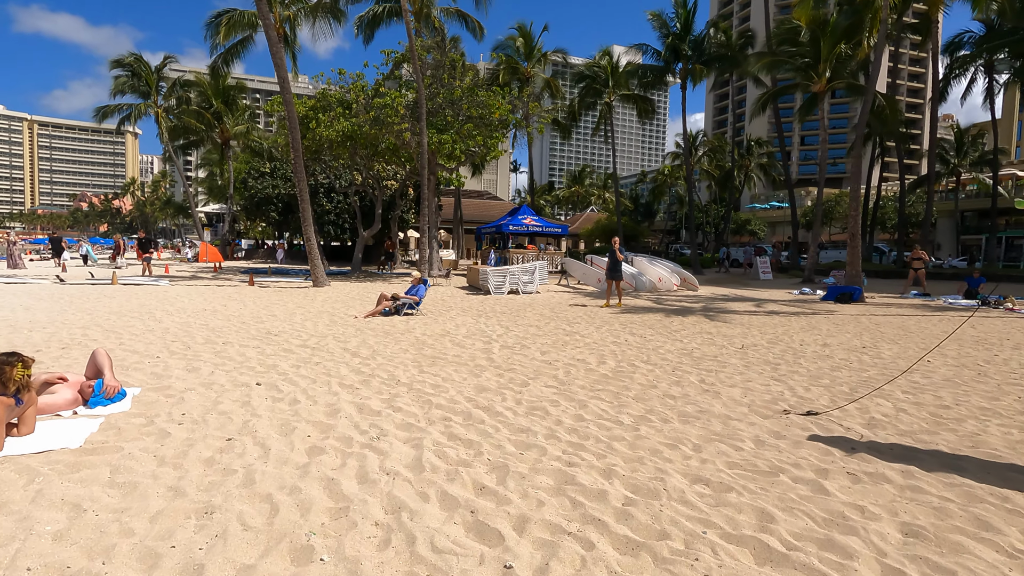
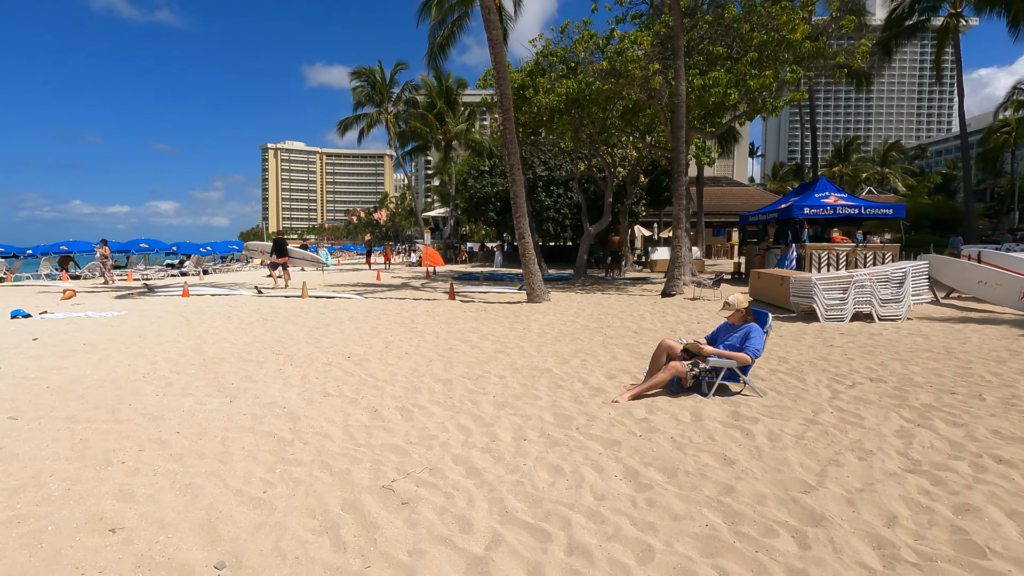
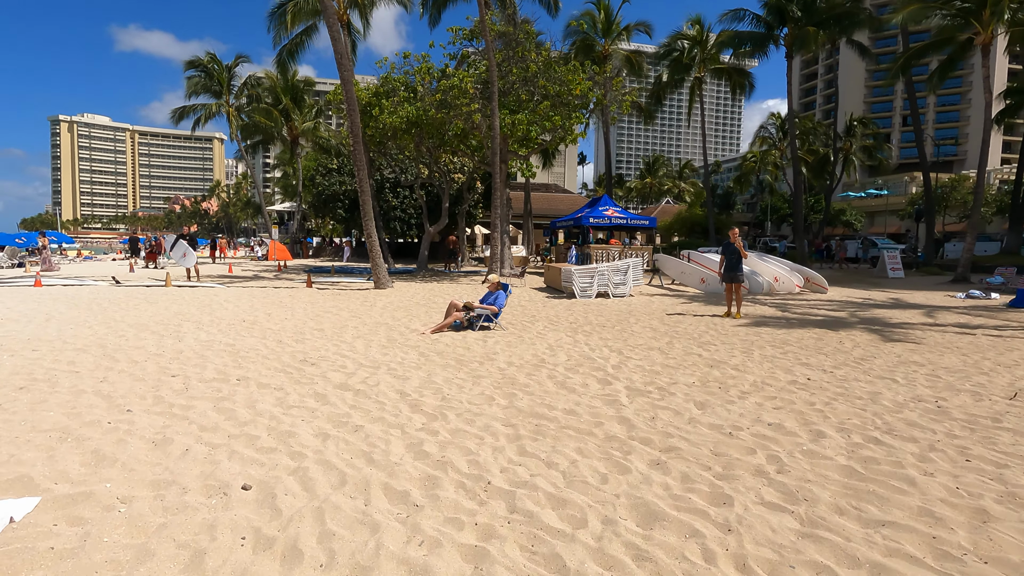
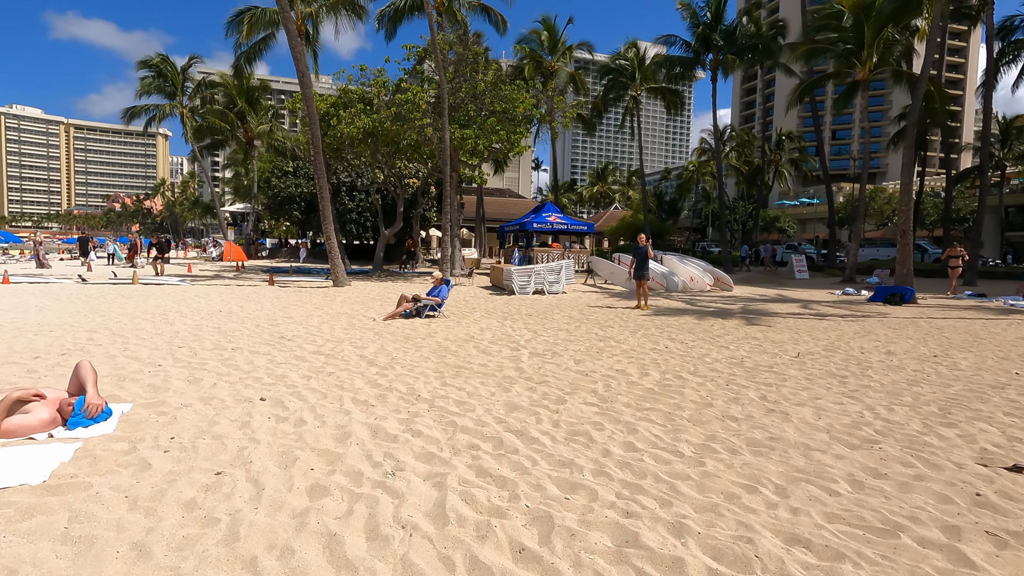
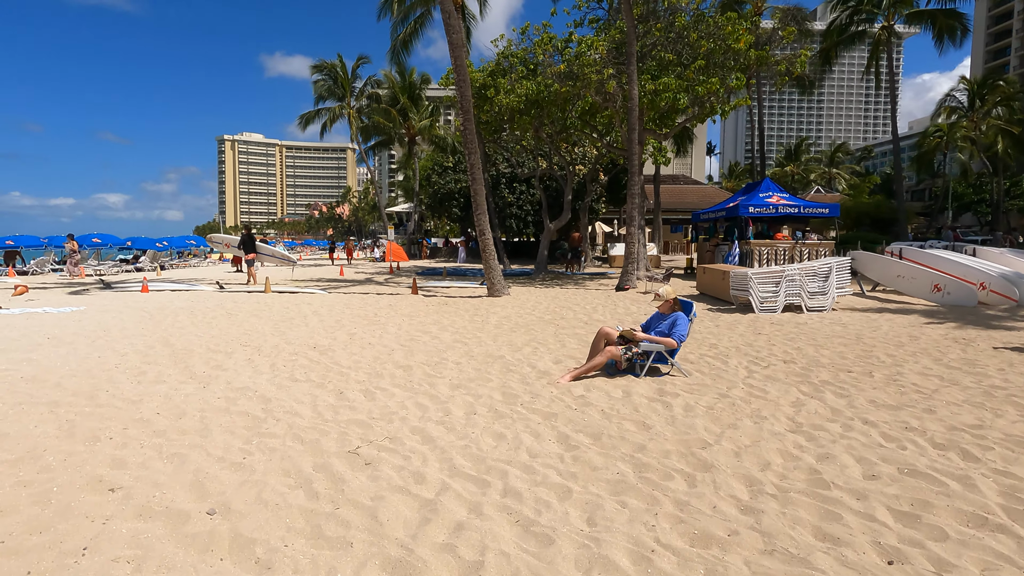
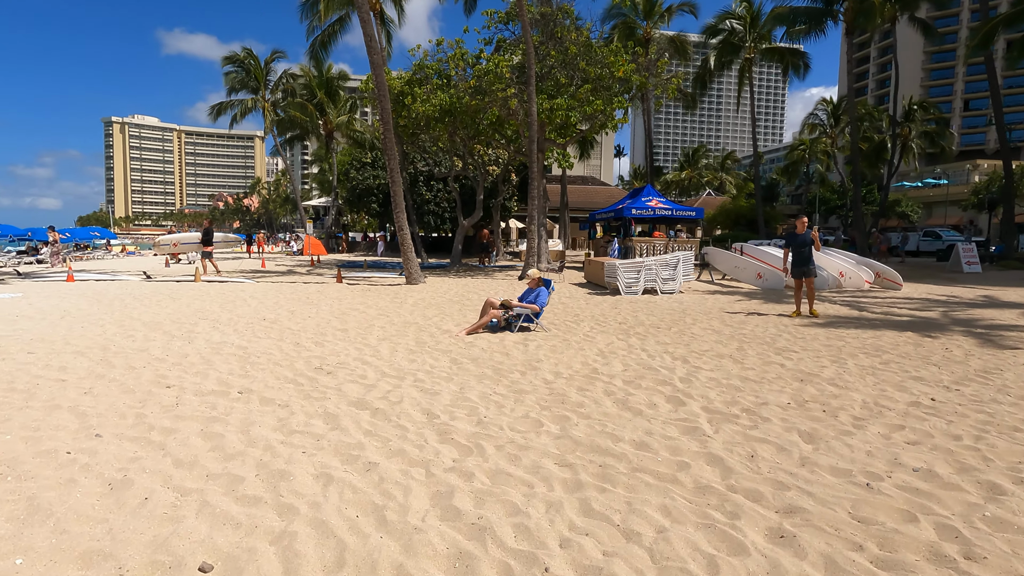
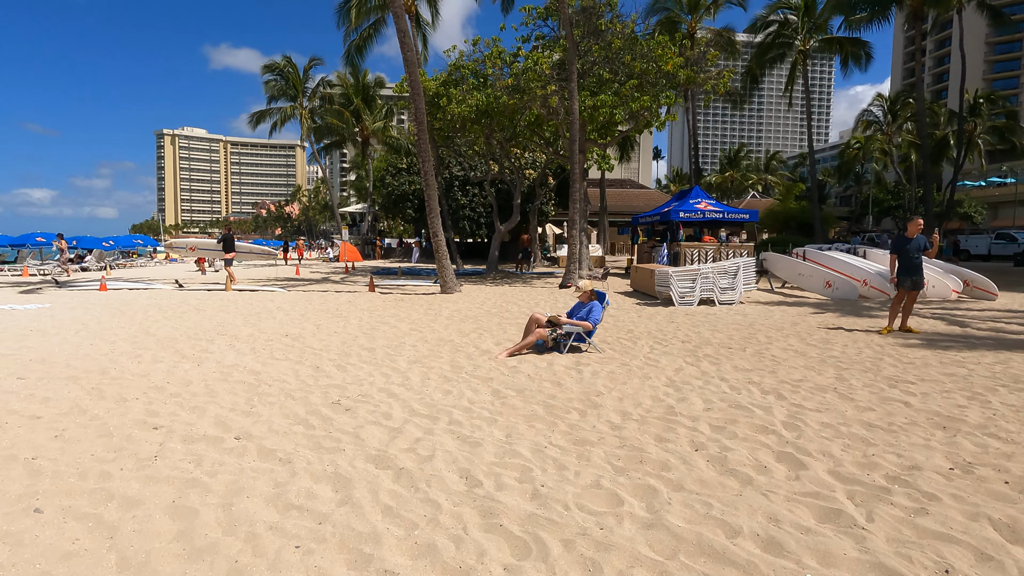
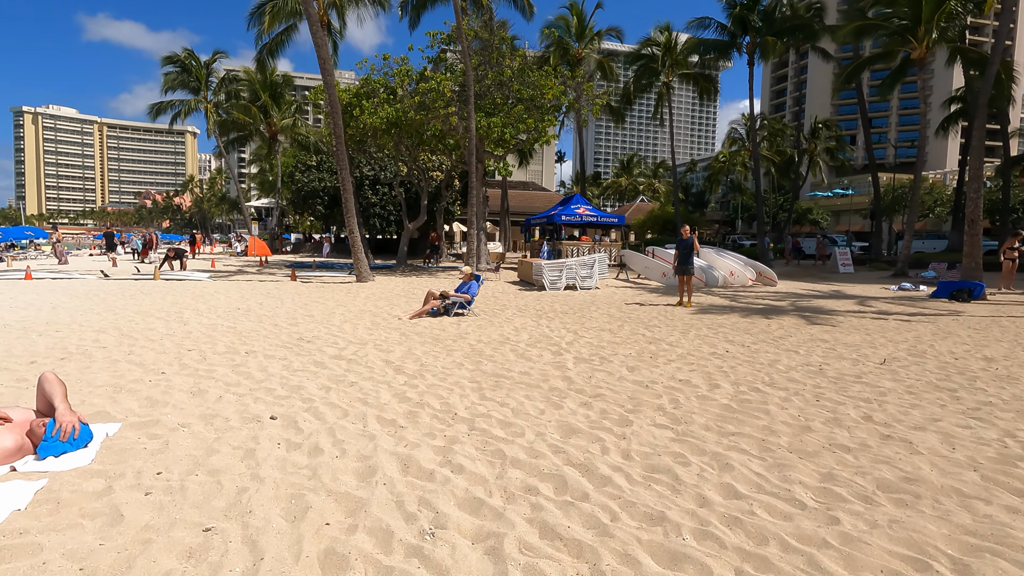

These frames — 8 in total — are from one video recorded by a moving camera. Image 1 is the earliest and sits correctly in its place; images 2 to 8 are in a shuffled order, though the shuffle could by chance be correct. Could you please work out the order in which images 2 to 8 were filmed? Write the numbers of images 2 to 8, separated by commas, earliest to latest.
4, 8, 3, 6, 7, 5, 2
